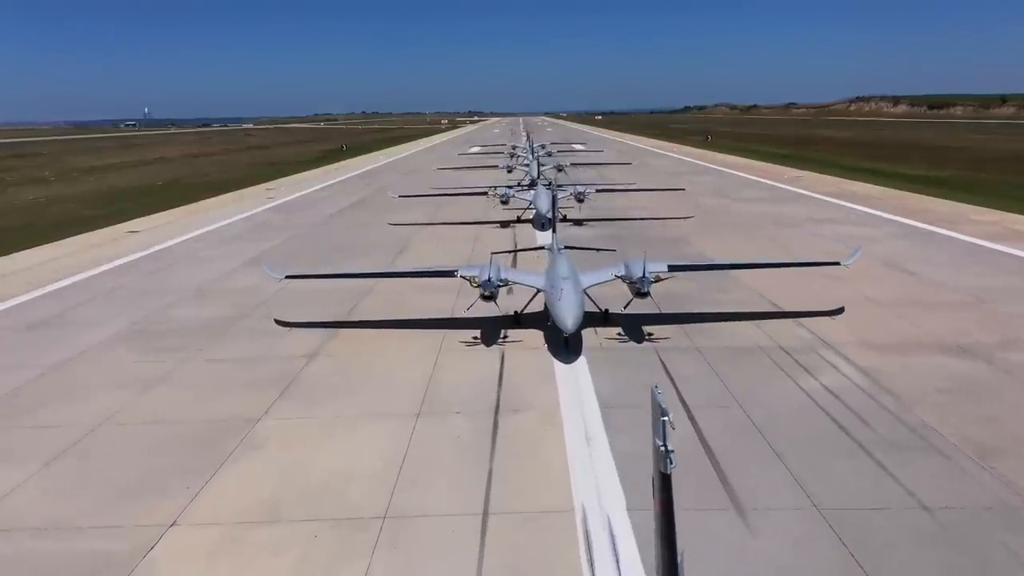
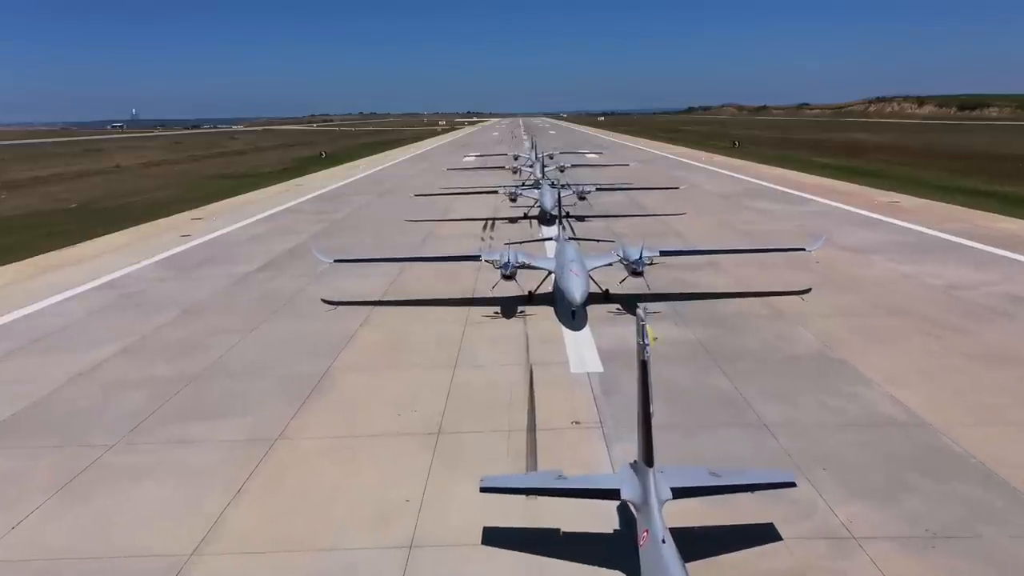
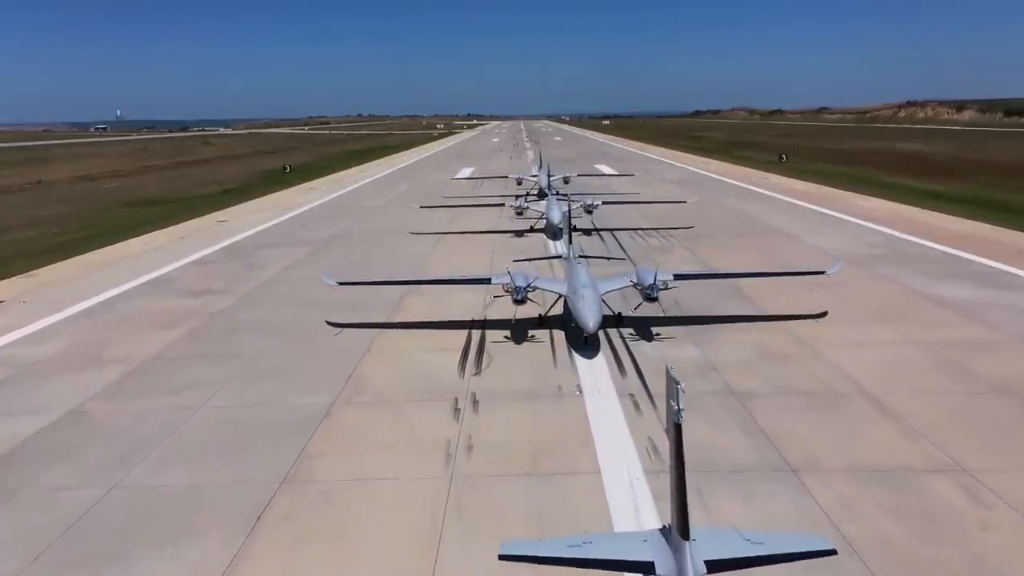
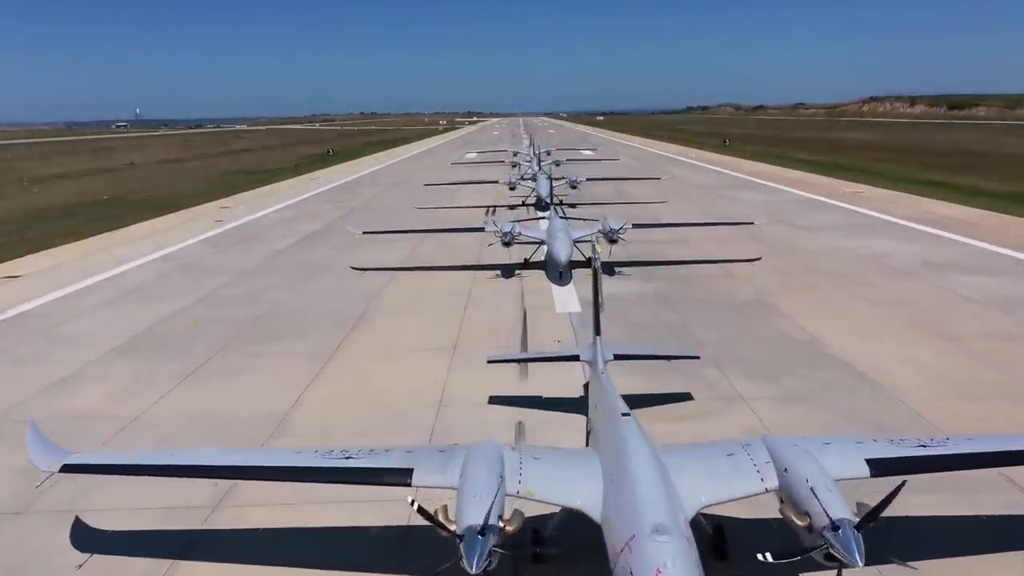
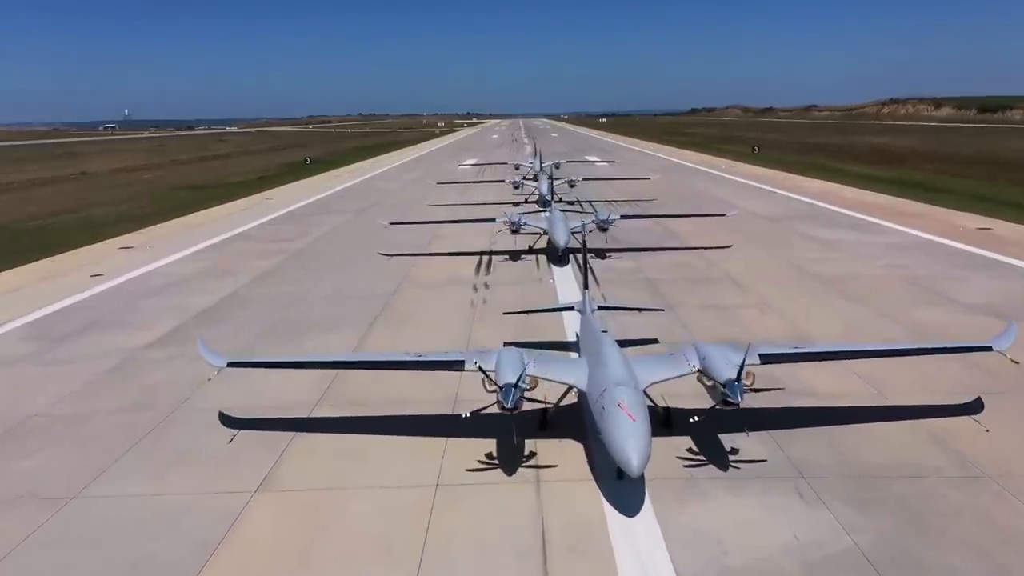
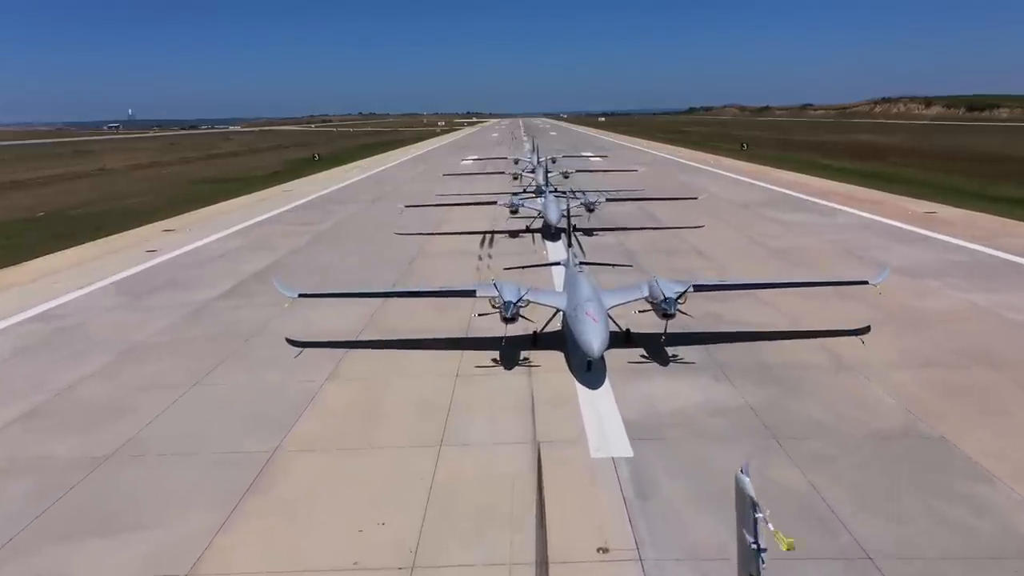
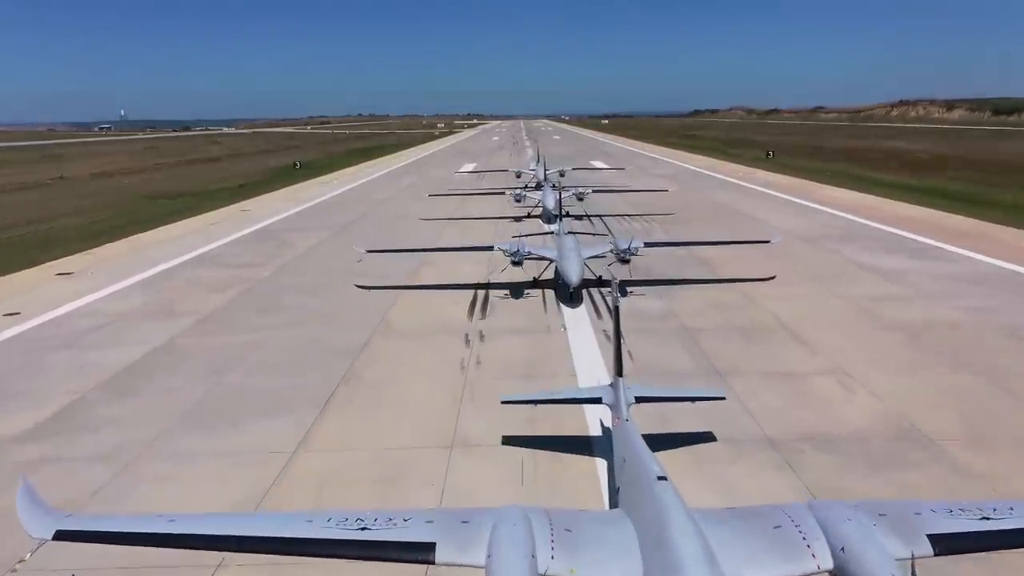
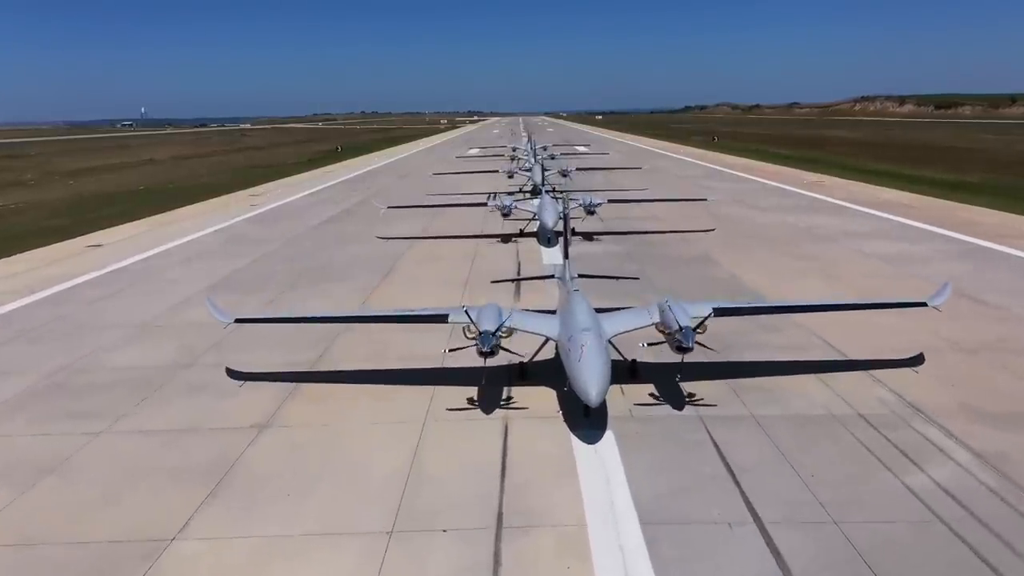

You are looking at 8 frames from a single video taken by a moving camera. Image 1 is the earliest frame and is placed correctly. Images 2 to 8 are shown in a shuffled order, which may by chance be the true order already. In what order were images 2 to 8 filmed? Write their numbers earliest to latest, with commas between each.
8, 4, 2, 6, 5, 7, 3
